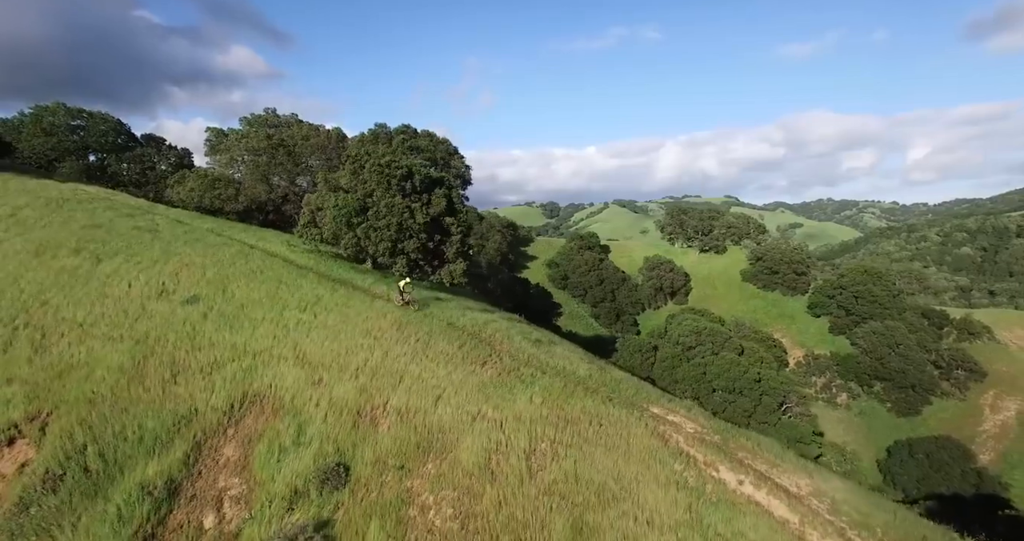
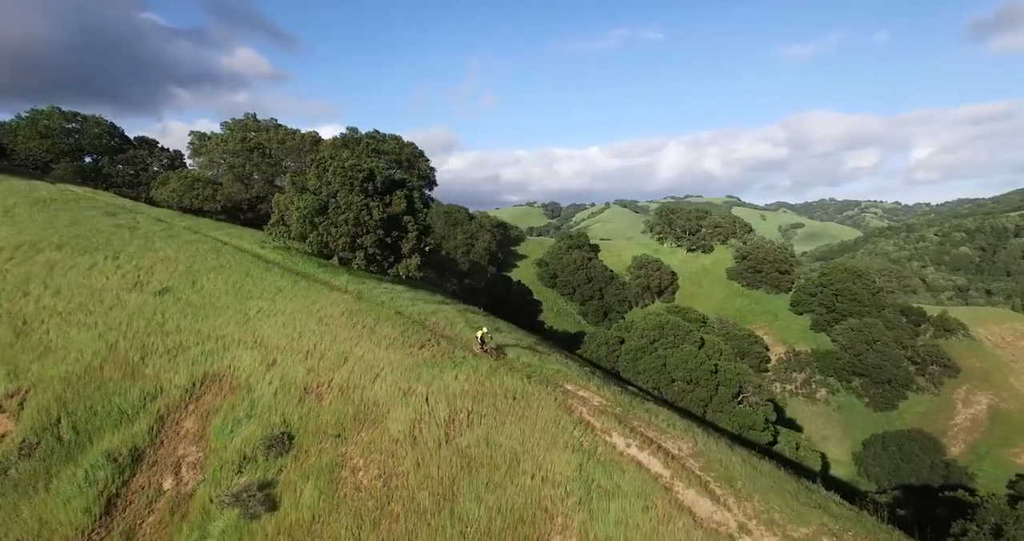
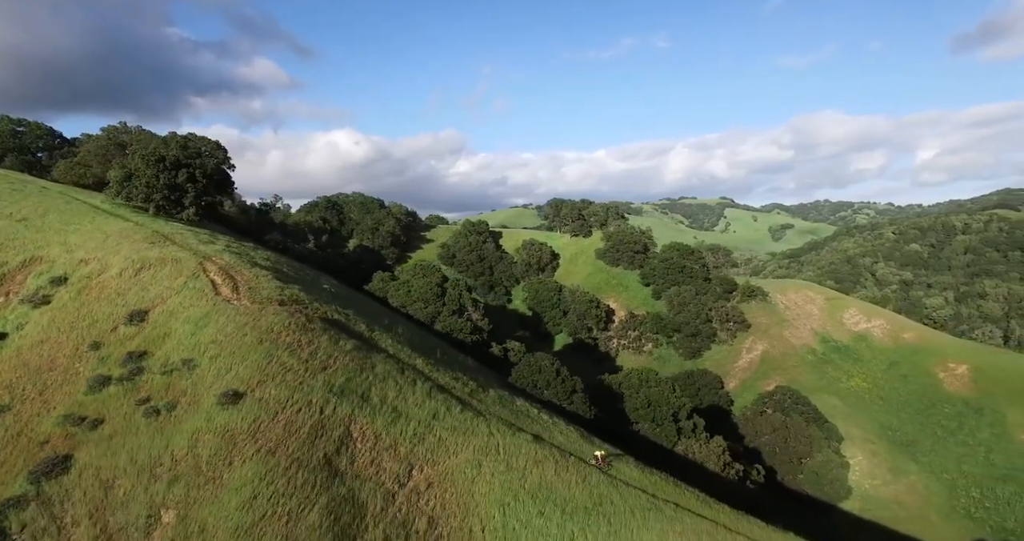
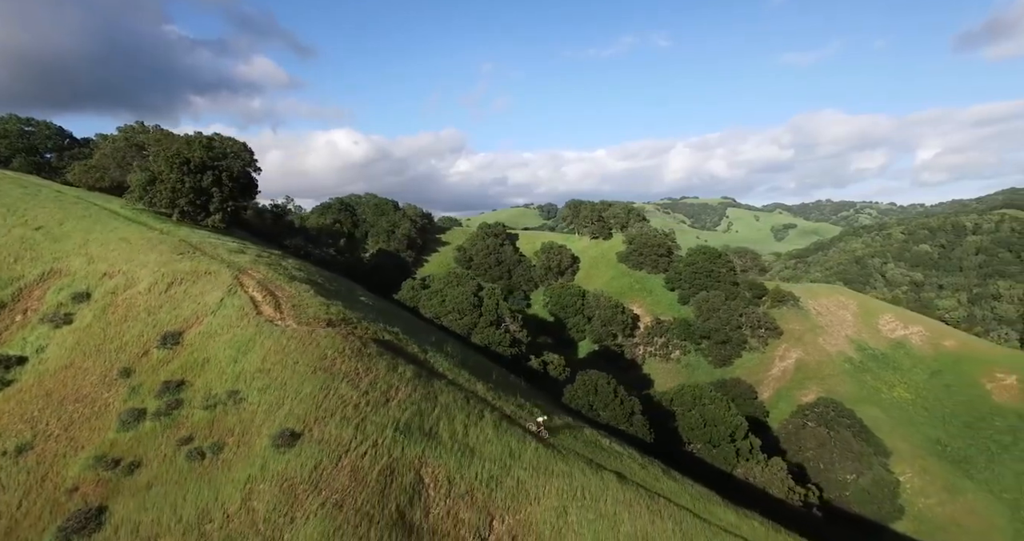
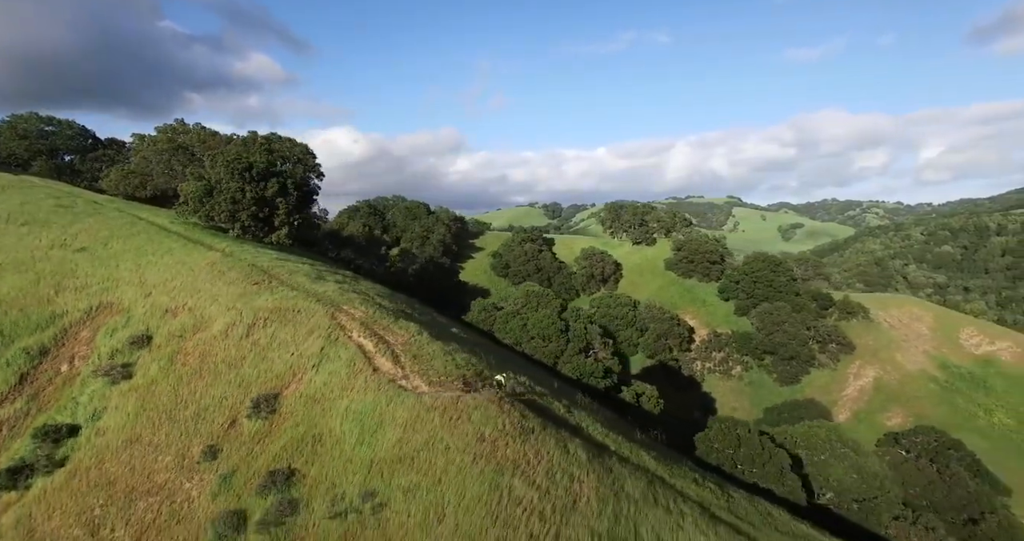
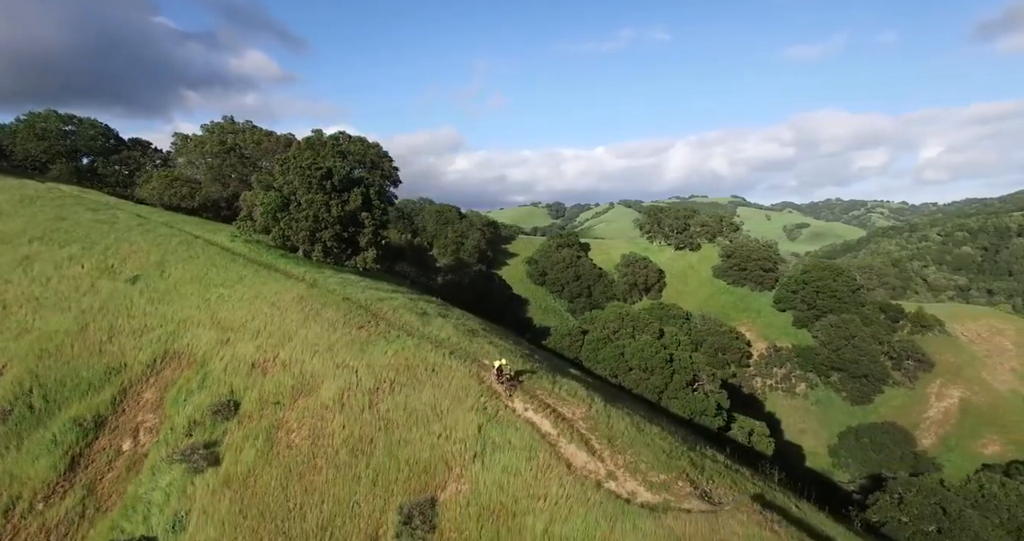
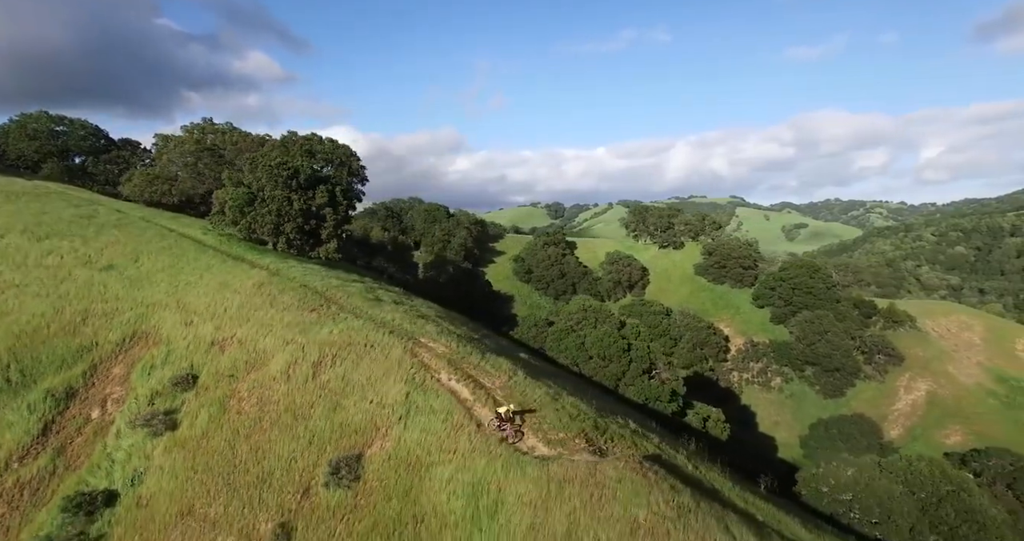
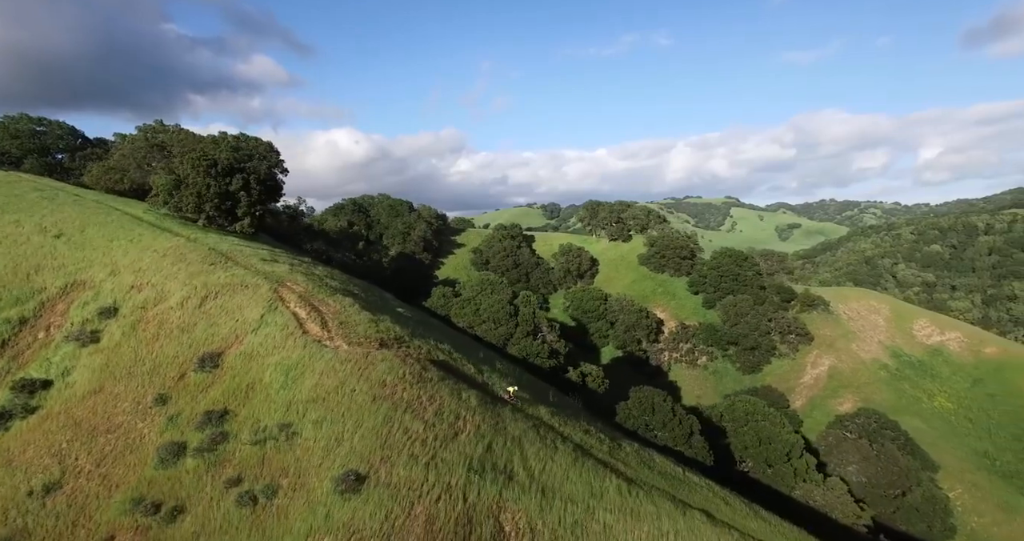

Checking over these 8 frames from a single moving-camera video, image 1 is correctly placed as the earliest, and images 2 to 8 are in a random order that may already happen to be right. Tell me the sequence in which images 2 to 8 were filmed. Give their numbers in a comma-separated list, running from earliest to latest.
2, 6, 7, 5, 8, 4, 3
